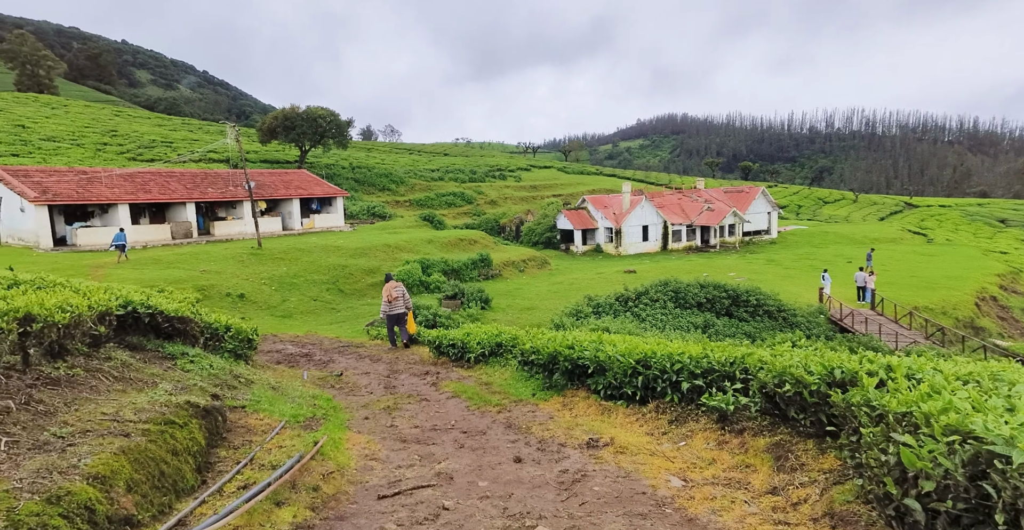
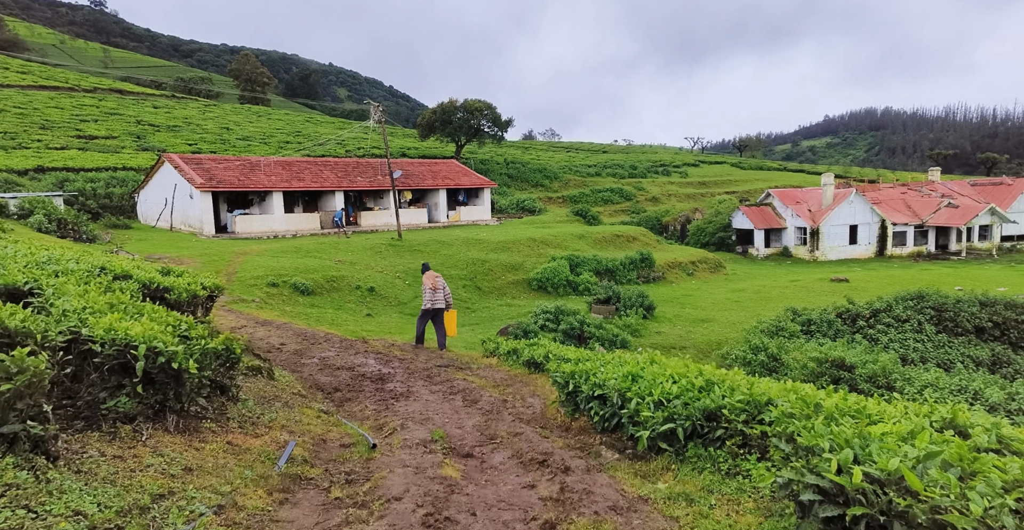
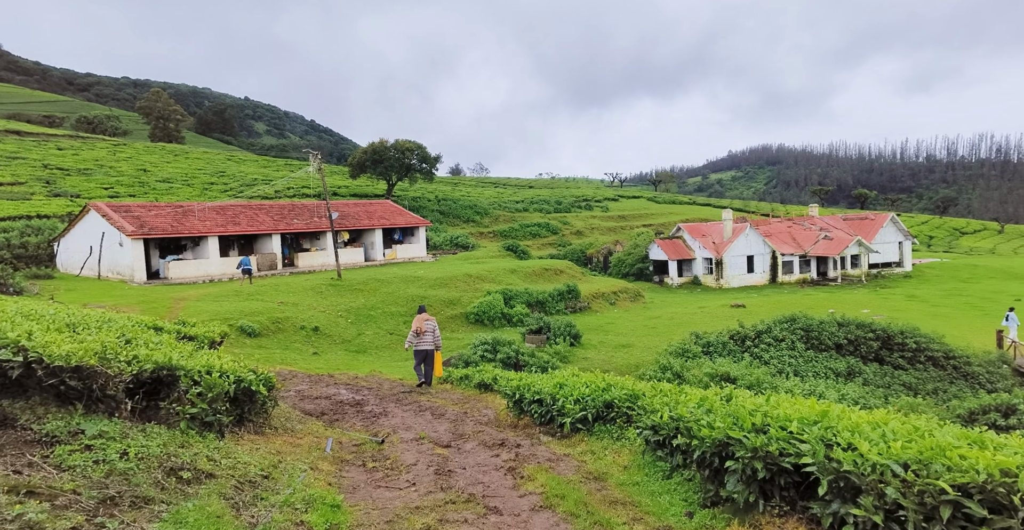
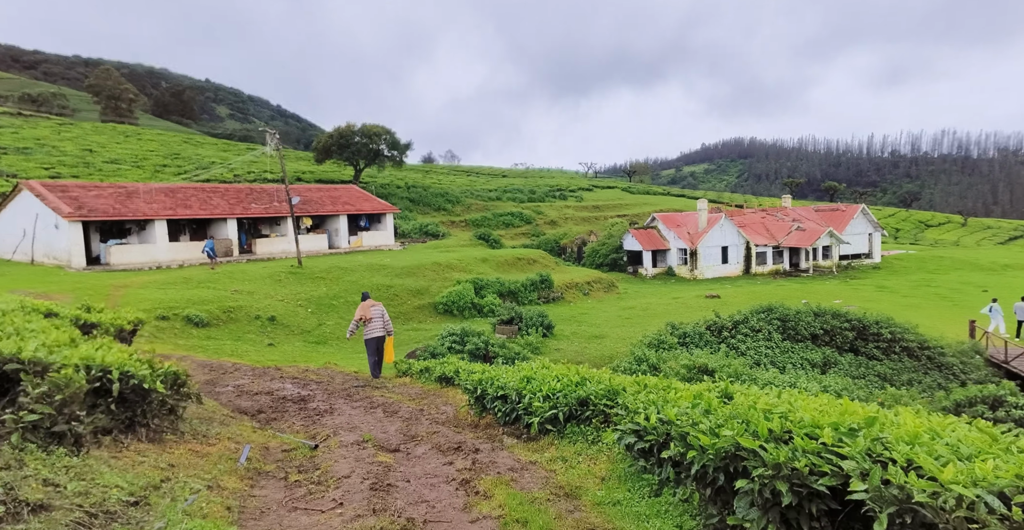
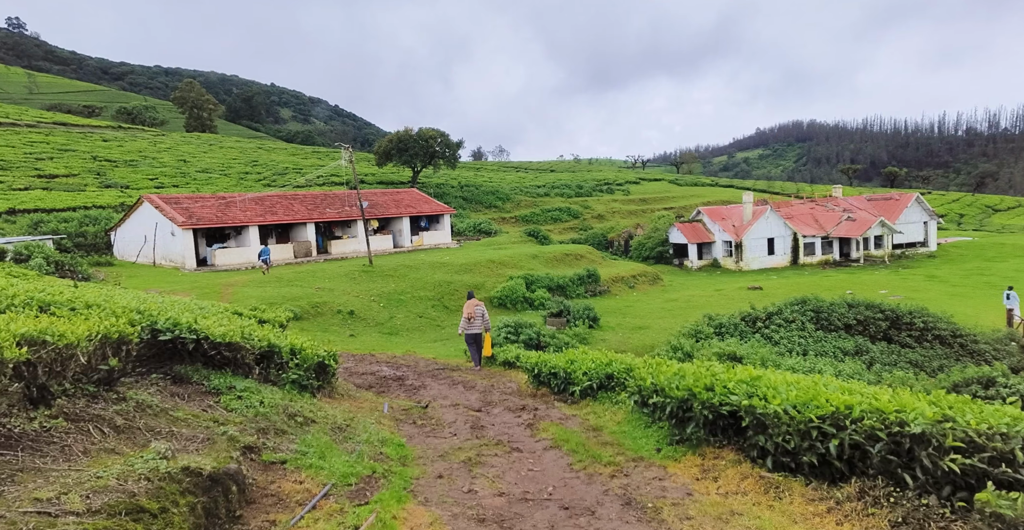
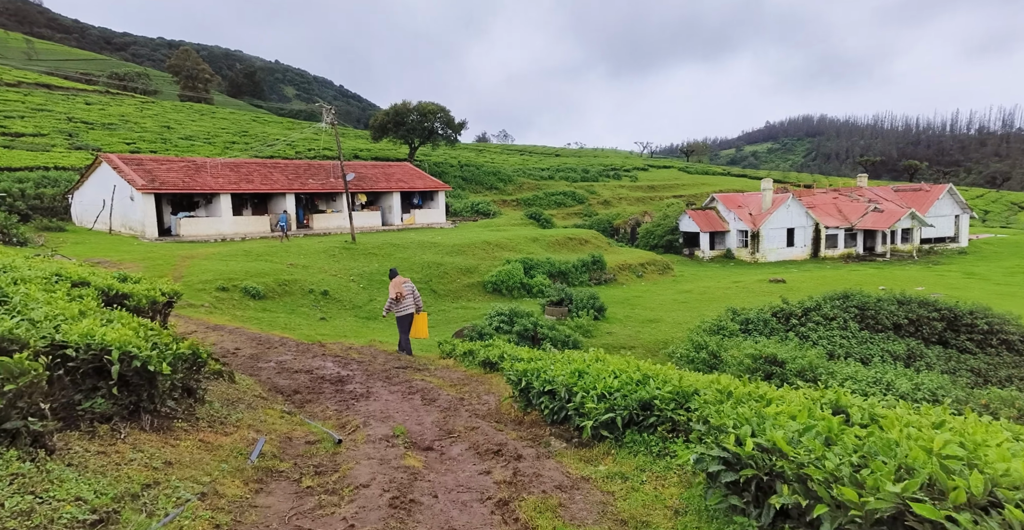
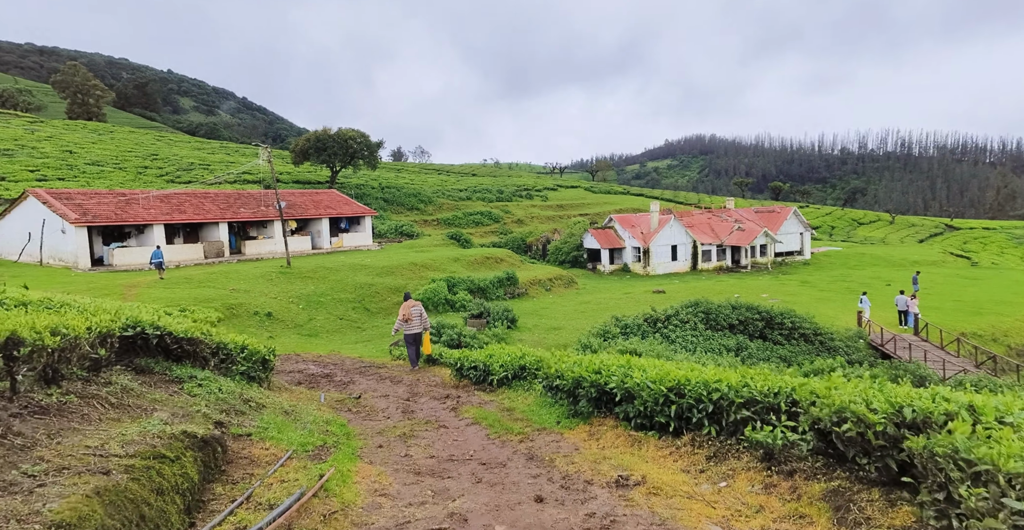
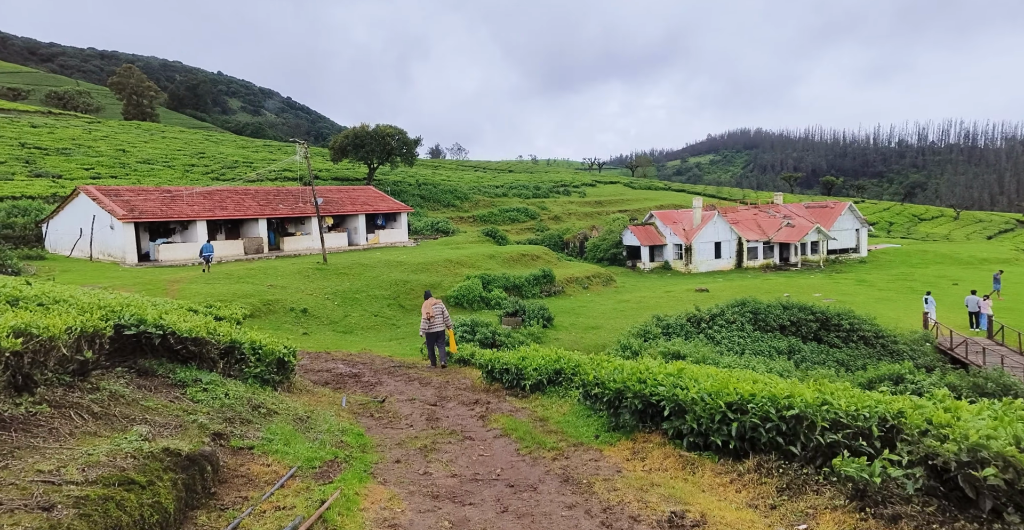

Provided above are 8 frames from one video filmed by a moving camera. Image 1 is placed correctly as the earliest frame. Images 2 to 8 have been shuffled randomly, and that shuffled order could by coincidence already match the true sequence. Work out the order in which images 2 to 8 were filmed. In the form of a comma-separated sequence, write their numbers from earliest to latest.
7, 8, 5, 3, 4, 6, 2
